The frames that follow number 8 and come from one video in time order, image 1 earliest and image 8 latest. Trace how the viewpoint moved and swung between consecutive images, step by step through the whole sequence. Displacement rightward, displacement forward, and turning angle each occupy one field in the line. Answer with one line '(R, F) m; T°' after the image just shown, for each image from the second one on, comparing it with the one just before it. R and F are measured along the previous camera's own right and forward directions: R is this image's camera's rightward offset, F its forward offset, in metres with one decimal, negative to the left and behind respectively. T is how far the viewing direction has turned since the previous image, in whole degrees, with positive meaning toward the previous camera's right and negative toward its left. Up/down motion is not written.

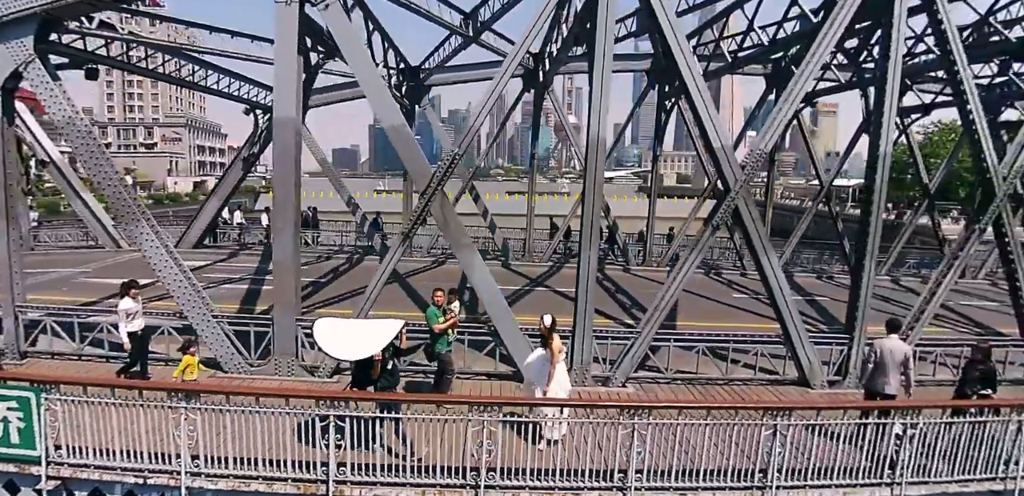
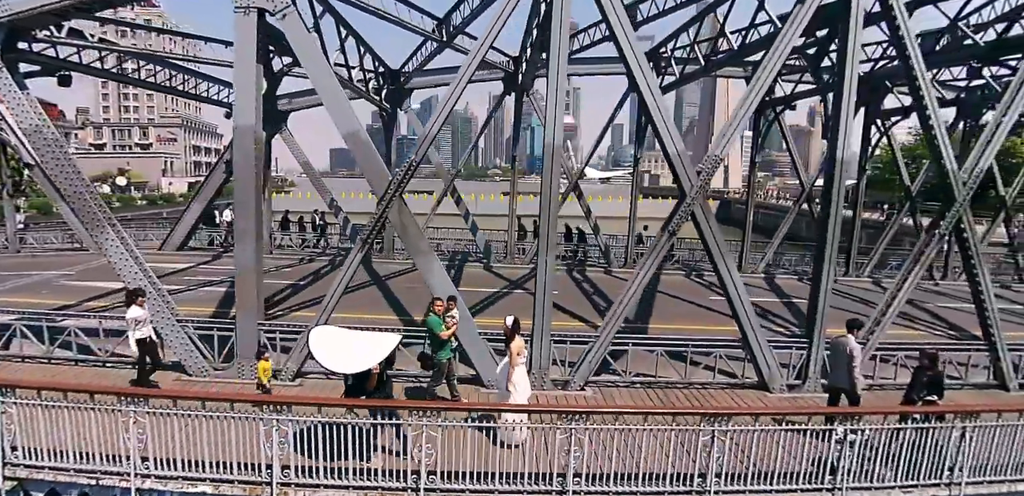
(+0.5, -0.1) m; 0°
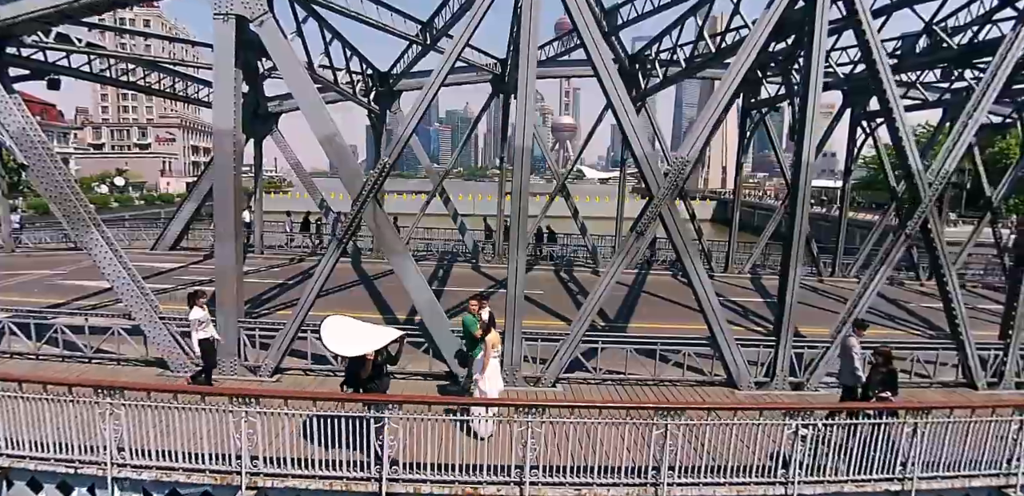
(+0.4, -0.2) m; 0°
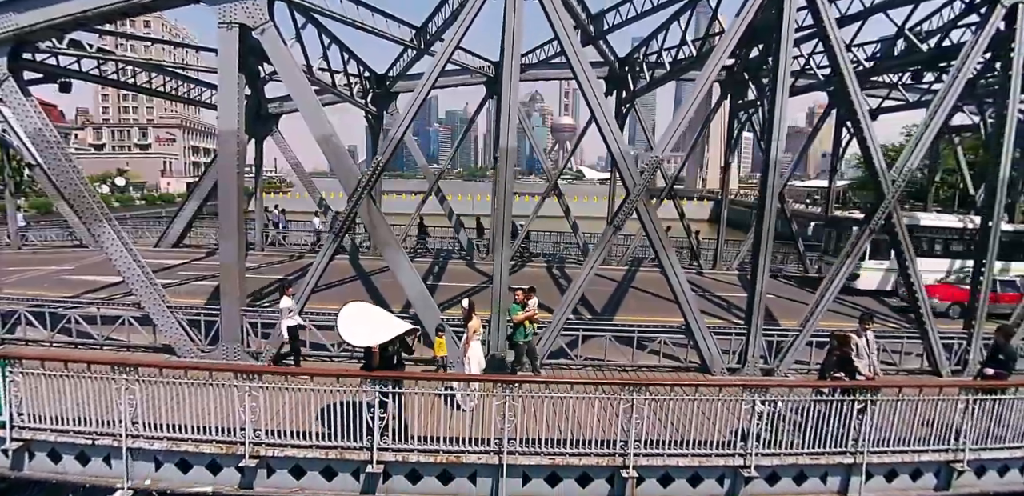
(+0.2, -0.5) m; 0°
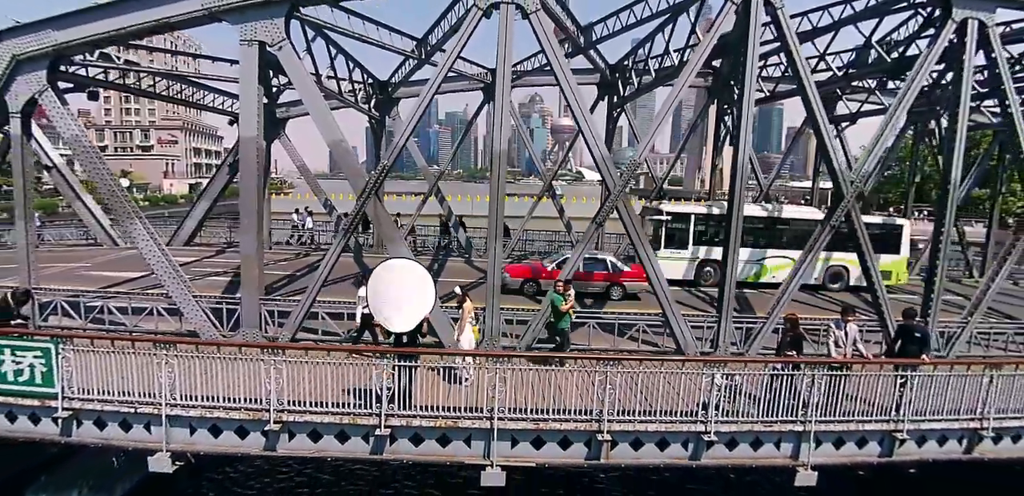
(+0.1, -0.9) m; 0°
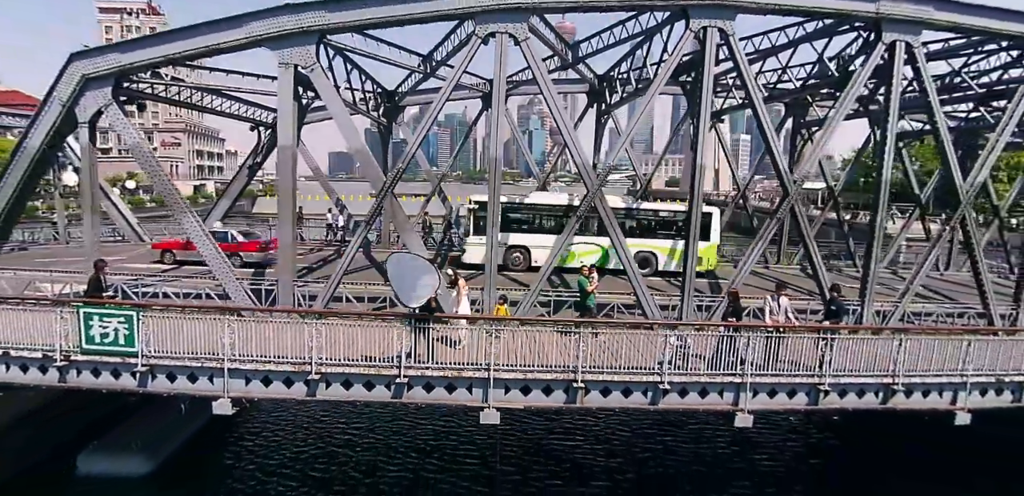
(+0.1, -1.7) m; 0°
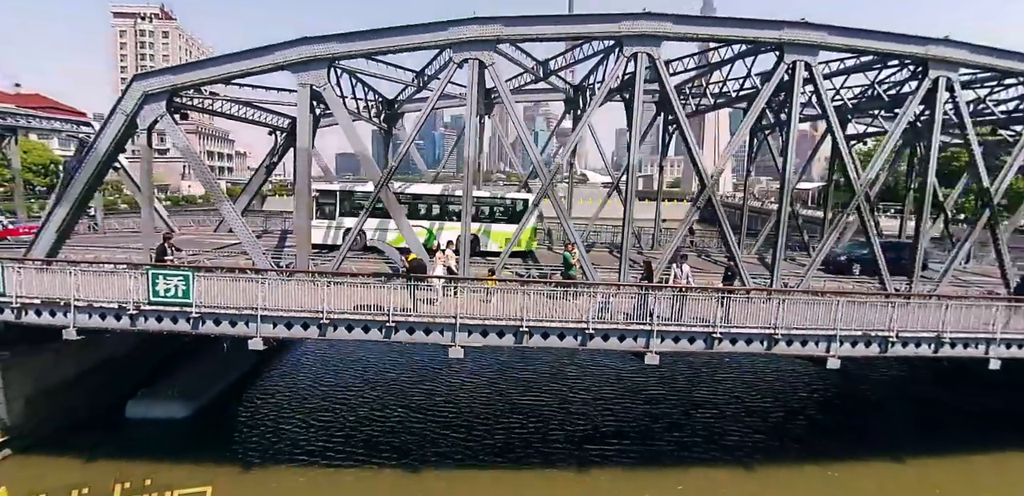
(+0.9, -2.7) m; -1°
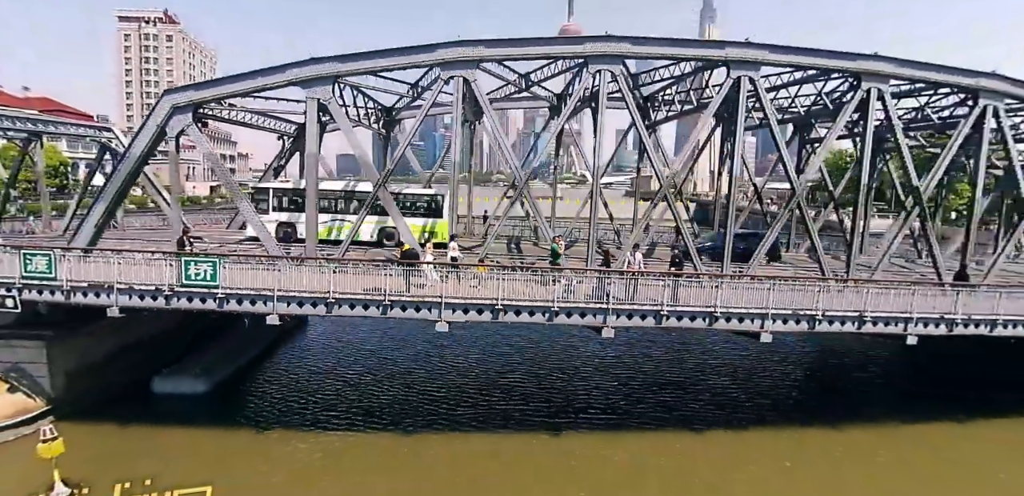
(+0.6, -2.1) m; 0°
